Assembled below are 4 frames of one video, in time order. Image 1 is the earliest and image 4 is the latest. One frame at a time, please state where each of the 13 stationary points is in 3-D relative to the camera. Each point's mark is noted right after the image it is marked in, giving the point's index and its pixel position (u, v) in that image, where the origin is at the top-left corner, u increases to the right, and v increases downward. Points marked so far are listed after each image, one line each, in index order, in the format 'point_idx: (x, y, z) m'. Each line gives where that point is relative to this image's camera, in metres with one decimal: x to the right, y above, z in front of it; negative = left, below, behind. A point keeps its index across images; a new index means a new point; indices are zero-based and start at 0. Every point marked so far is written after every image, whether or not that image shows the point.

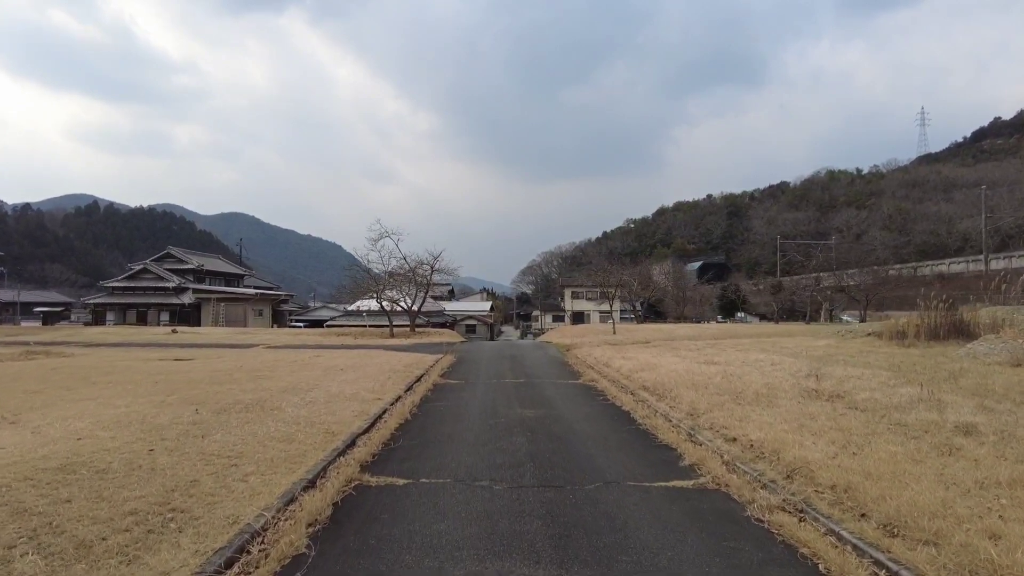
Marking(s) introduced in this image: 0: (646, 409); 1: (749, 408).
0: (+1.9, -1.8, +8.5) m
1: (+3.3, -1.7, +8.1) m
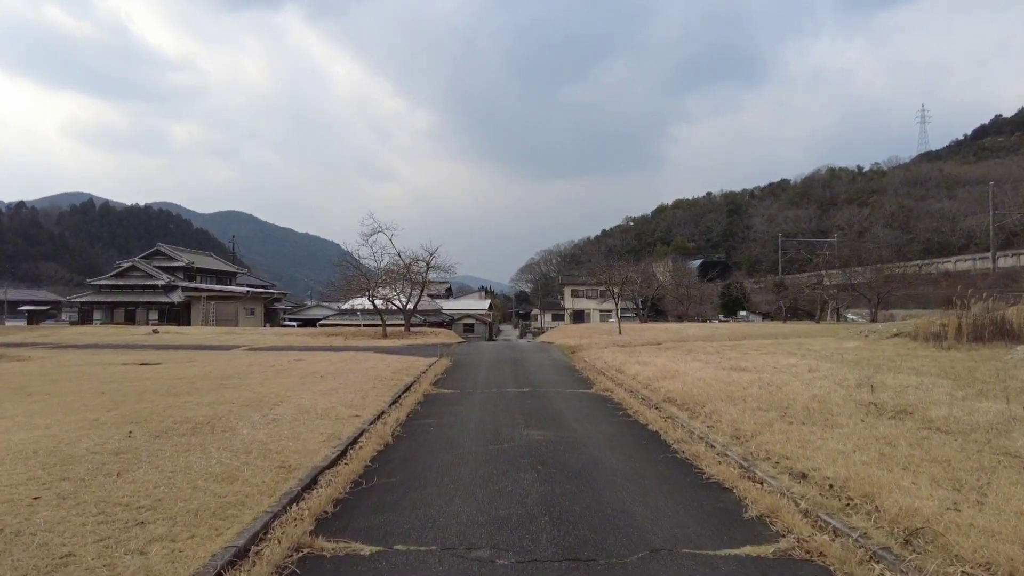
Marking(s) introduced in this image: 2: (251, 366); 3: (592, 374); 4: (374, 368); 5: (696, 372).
0: (+2.0, -1.7, +7.0) m
1: (+3.3, -1.6, +6.6) m
2: (-5.9, -1.8, +13.4) m
3: (+1.7, -1.8, +12.2) m
4: (-3.0, -1.7, +12.8) m
5: (+3.4, -1.6, +11.0) m
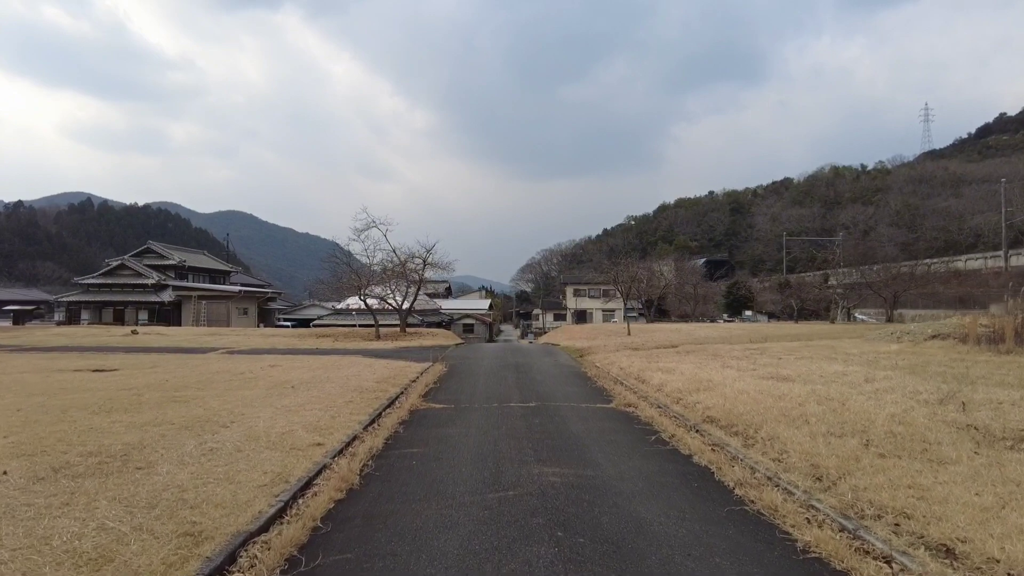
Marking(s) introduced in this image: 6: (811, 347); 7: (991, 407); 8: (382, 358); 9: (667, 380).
0: (+2.0, -1.6, +5.3) m
1: (+3.4, -1.5, +5.0) m
2: (-5.9, -1.7, +11.7) m
3: (+1.7, -1.7, +10.6) m
4: (-2.9, -1.7, +11.1) m
5: (+3.5, -1.5, +9.3) m
6: (+8.1, -1.6, +15.9) m
7: (+5.8, -1.4, +7.2) m
8: (-3.4, -1.8, +15.2) m
9: (+2.6, -1.5, +9.9) m
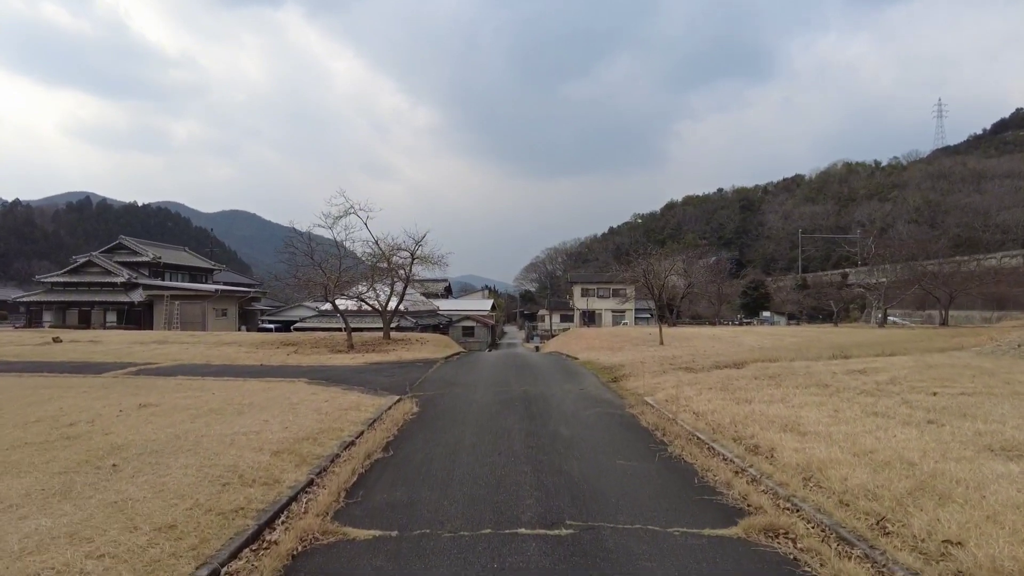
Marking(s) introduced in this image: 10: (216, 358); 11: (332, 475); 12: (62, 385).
0: (+2.1, -1.6, +0.7) m
1: (+3.4, -1.5, +0.3) m
2: (-5.8, -1.6, +7.1) m
3: (+1.8, -1.7, +5.9) m
4: (-2.8, -1.6, +6.5) m
5: (+3.6, -1.4, +4.7) m
6: (+8.2, -1.5, +11.3) m
7: (+5.9, -1.4, +2.5) m
8: (-3.2, -1.7, +10.6) m
9: (+2.7, -1.5, +5.3) m
10: (-8.5, -2.0, +16.9) m
11: (-1.6, -1.6, +5.4) m
12: (-7.9, -1.7, +10.6) m
